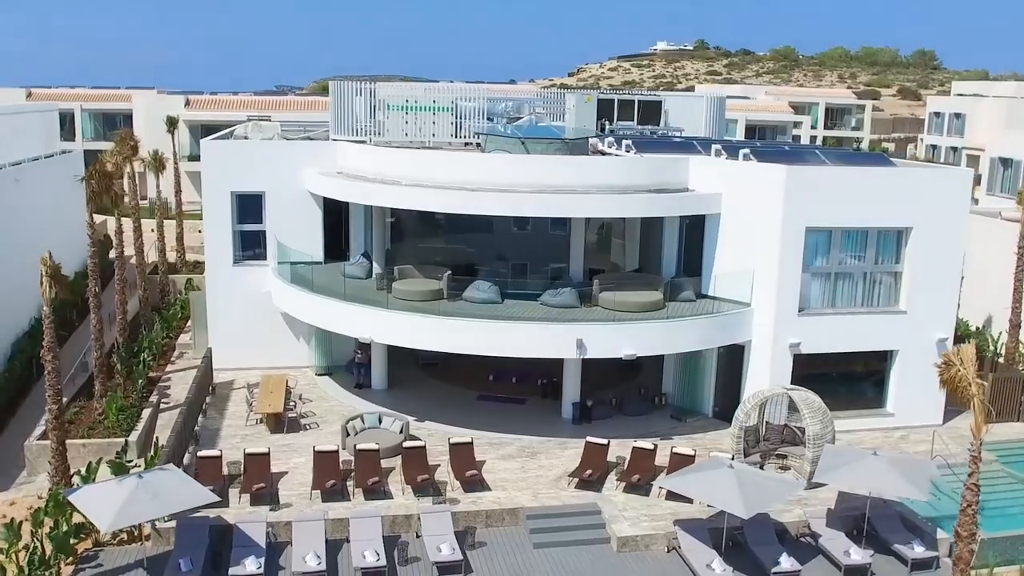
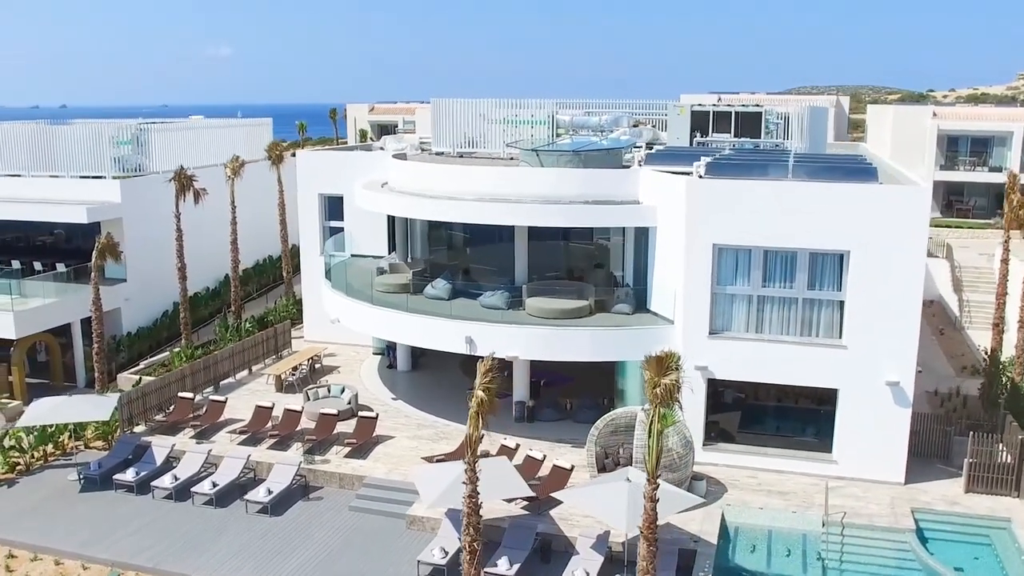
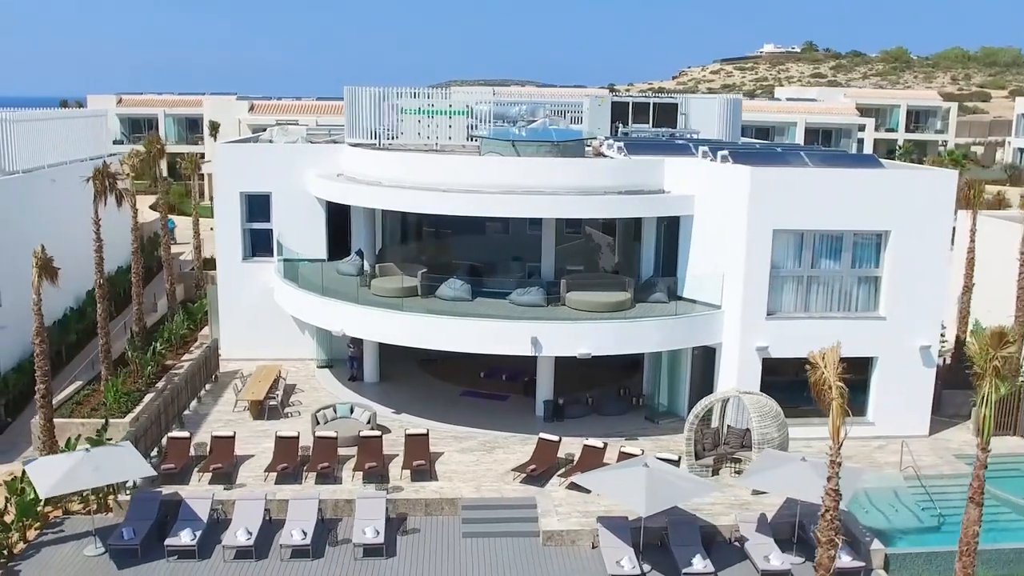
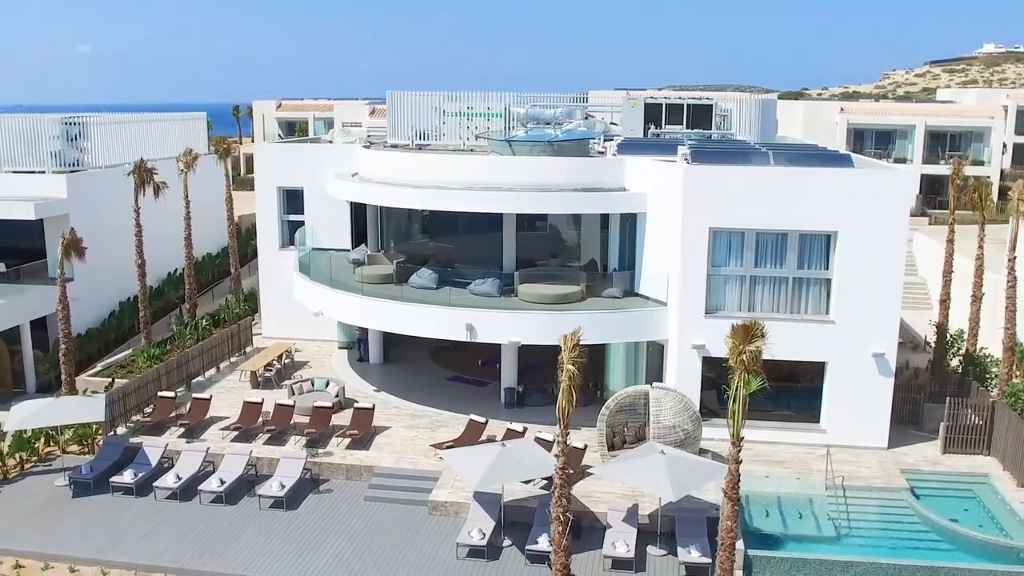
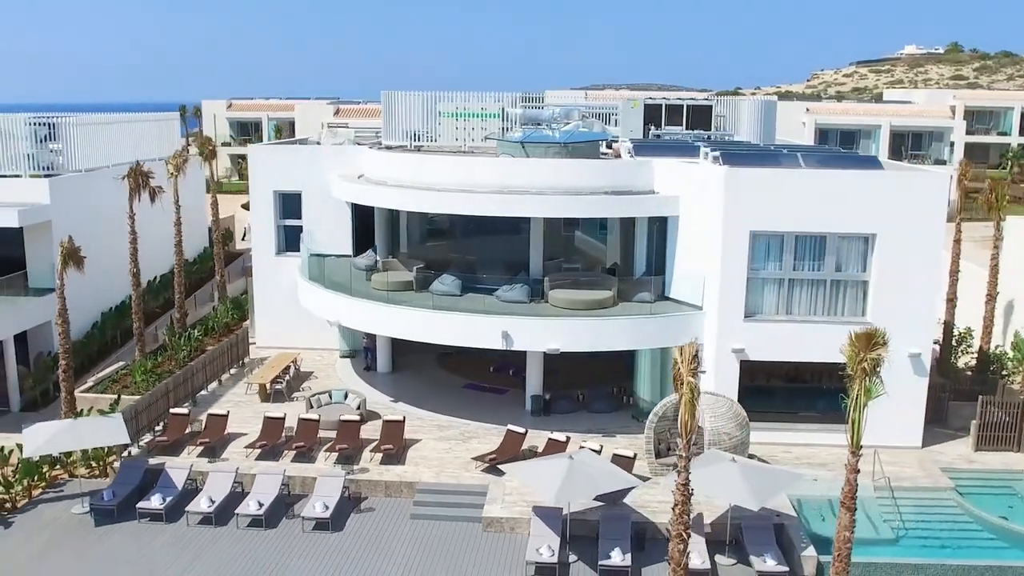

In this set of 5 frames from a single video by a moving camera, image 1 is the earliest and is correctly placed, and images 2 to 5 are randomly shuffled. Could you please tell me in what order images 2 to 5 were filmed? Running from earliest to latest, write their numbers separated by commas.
3, 5, 4, 2
